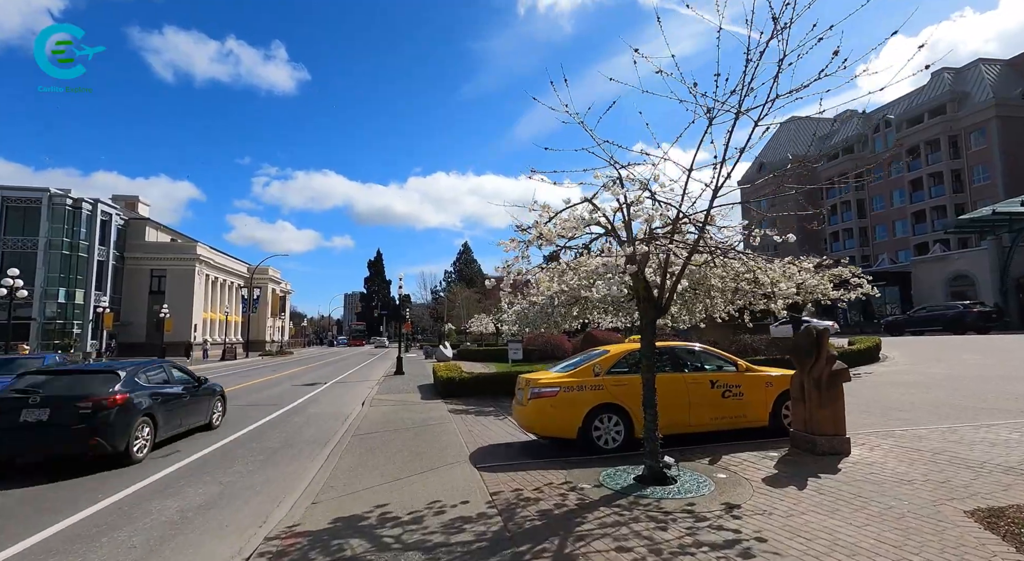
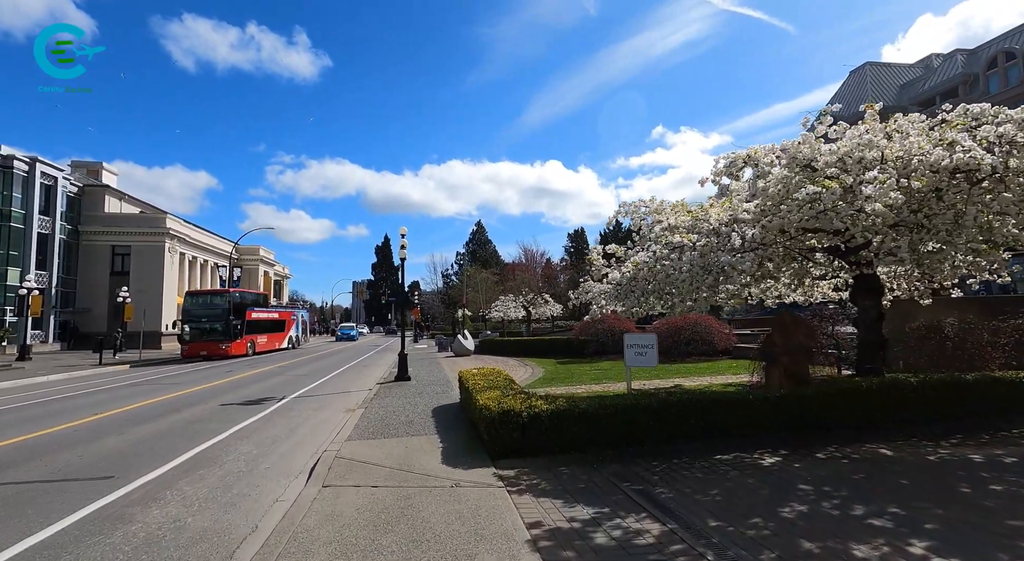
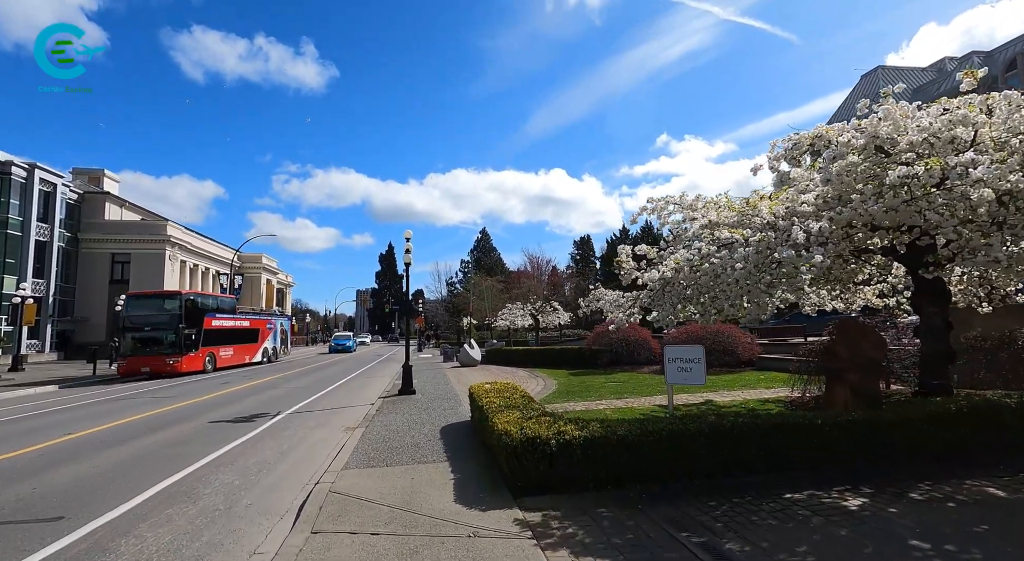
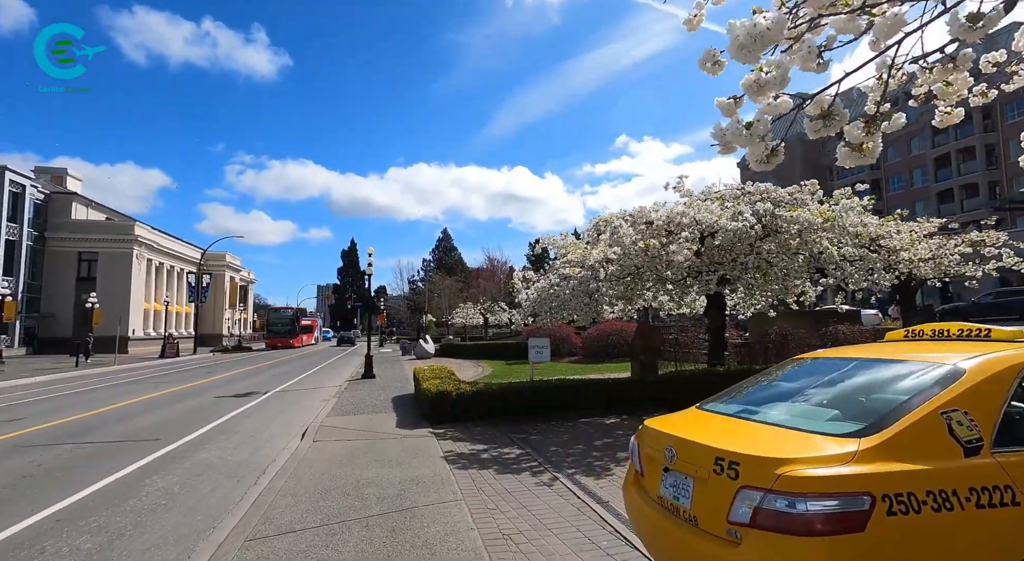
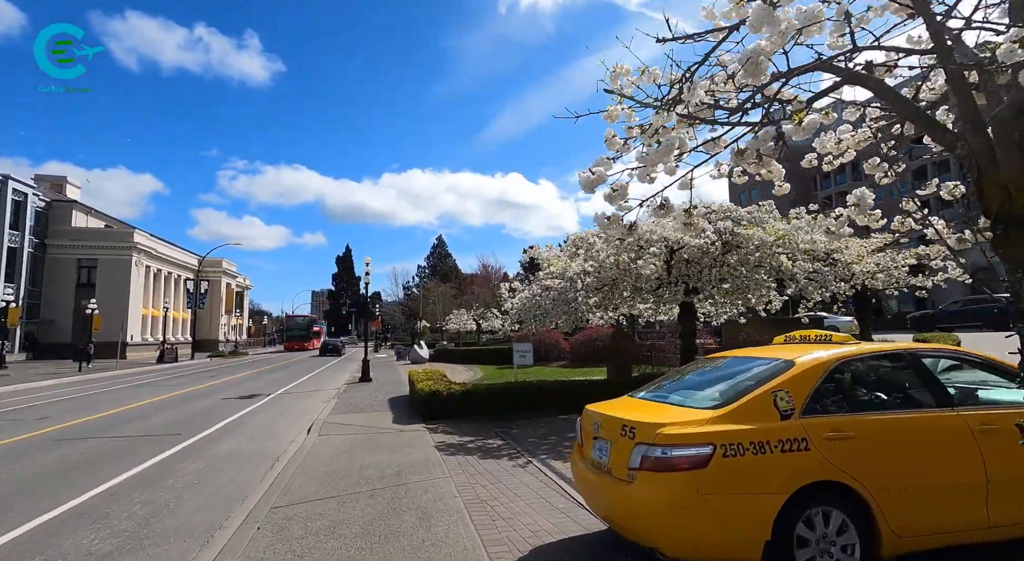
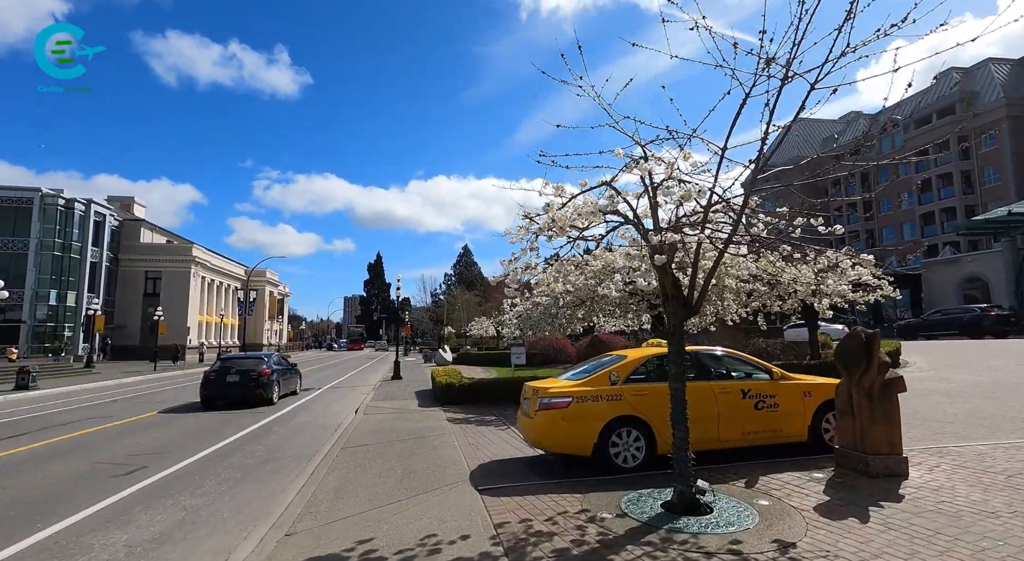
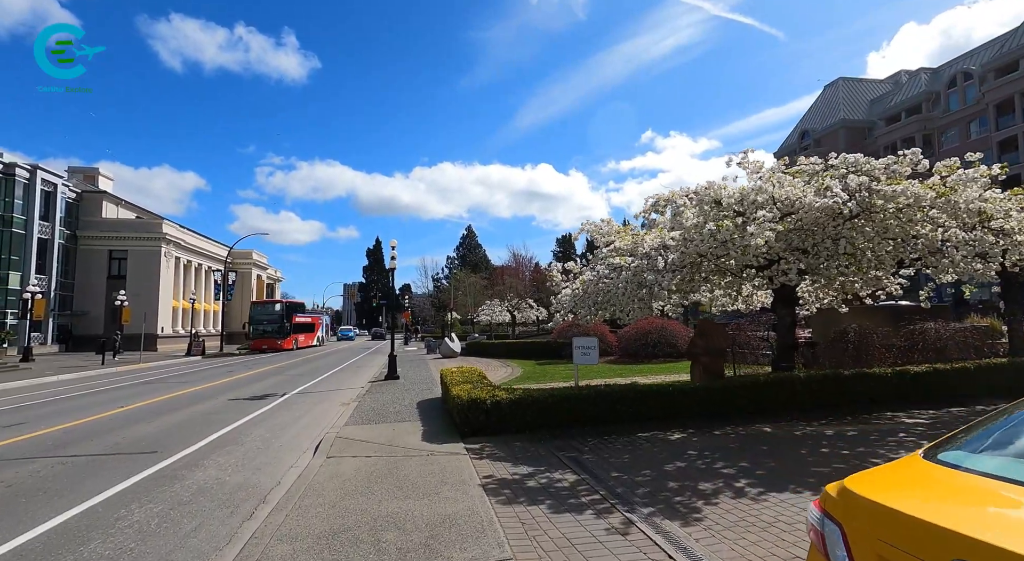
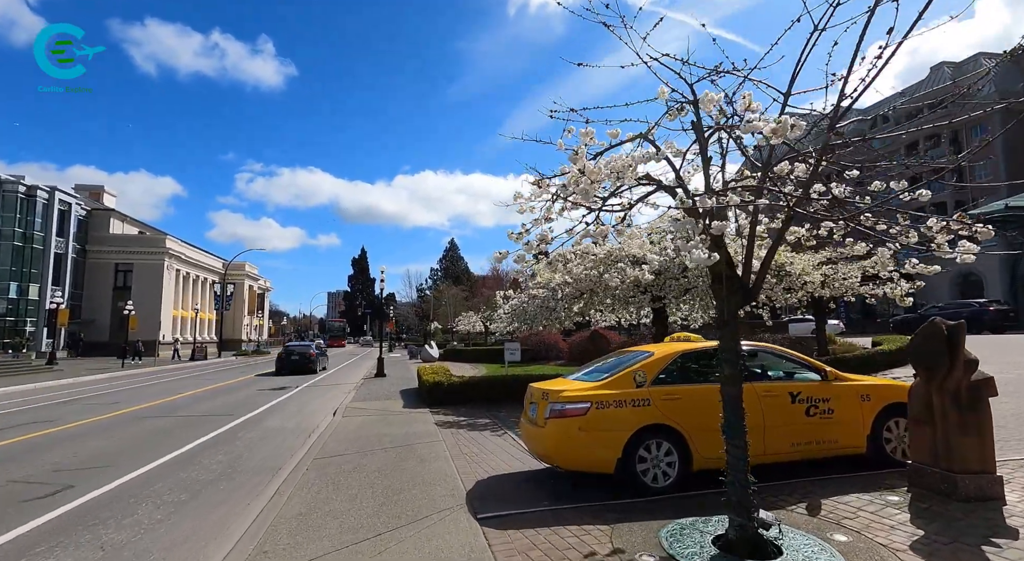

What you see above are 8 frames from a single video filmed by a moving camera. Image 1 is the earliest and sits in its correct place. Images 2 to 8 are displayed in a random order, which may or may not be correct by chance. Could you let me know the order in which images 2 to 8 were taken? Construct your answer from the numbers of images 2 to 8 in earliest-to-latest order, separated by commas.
6, 8, 5, 4, 7, 2, 3
